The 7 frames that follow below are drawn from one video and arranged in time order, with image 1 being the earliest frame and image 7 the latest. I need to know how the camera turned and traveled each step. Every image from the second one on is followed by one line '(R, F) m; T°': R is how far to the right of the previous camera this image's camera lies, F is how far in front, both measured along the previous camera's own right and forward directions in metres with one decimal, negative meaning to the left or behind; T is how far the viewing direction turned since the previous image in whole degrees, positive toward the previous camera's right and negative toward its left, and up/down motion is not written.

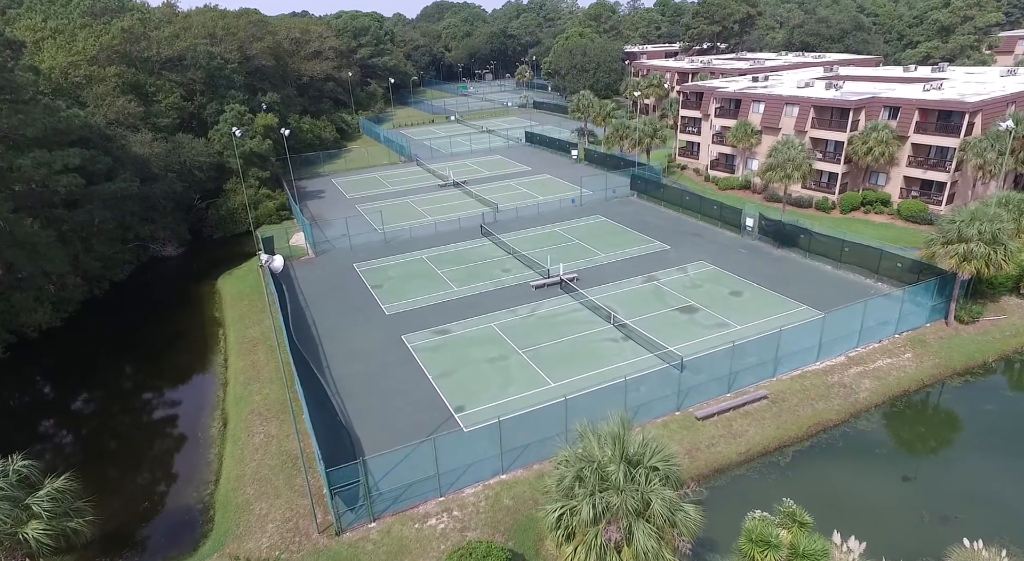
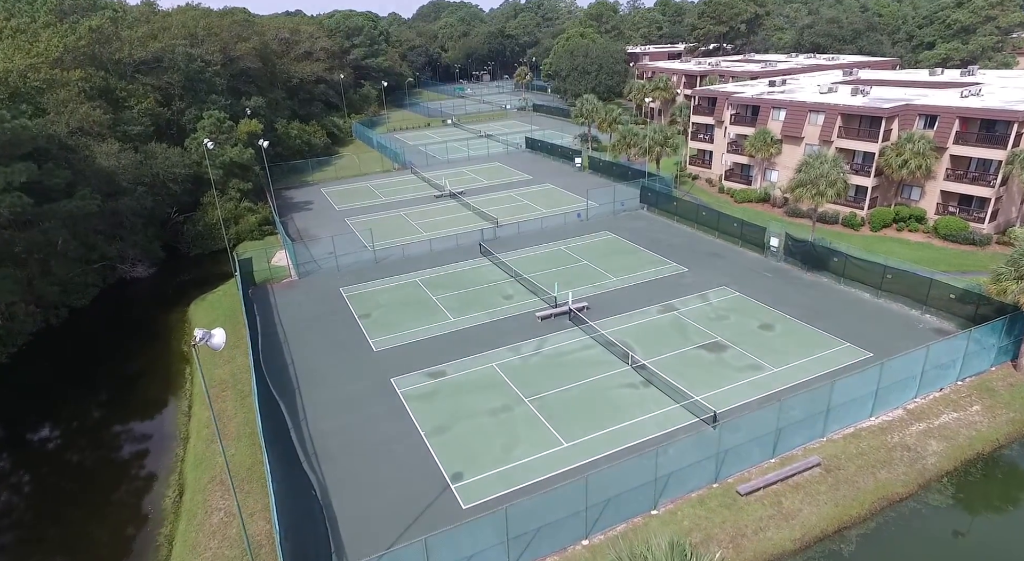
(-0.3, +3.5) m; 0°
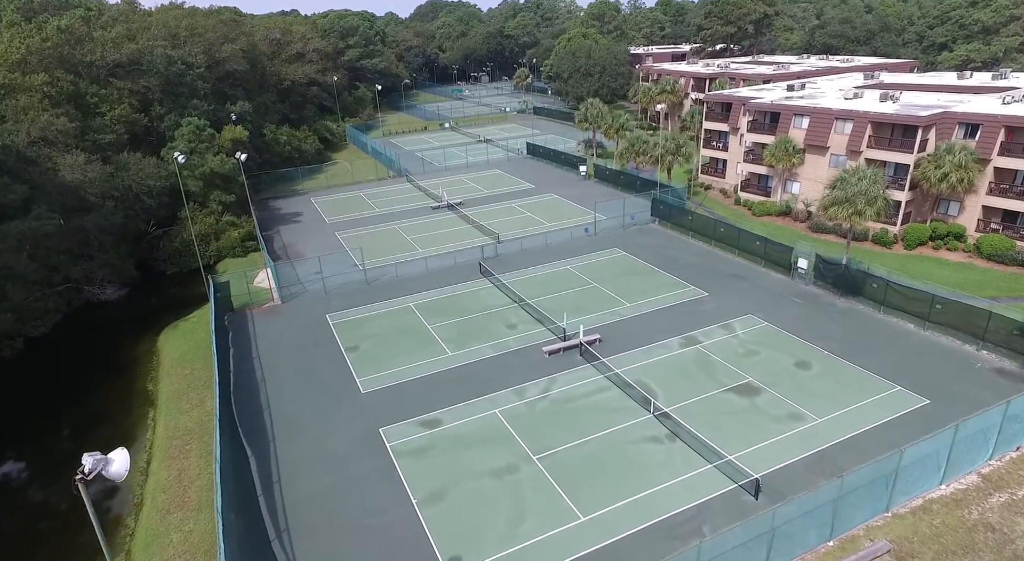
(-0.3, +3.2) m; 0°
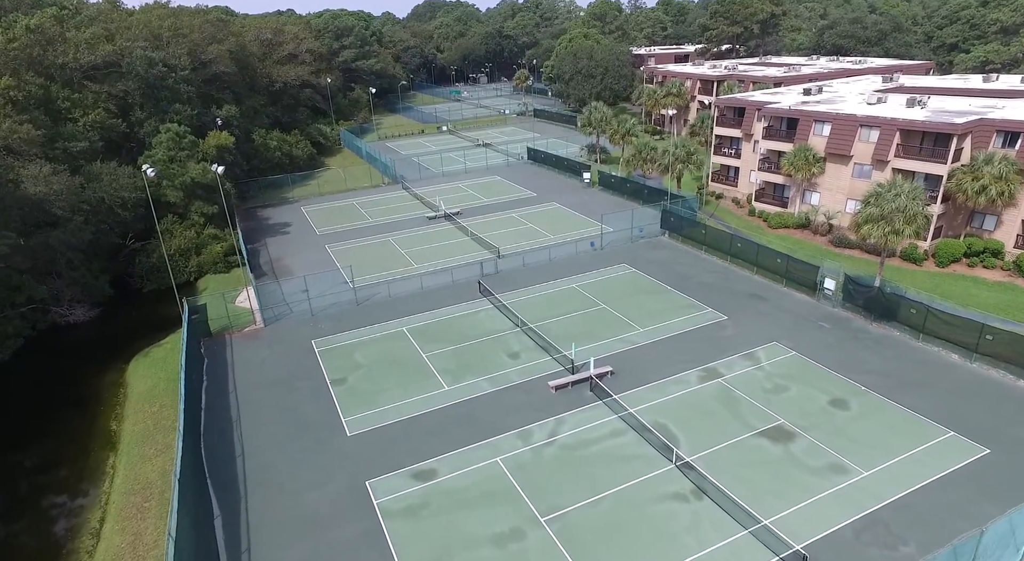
(-0.2, +2.6) m; 0°
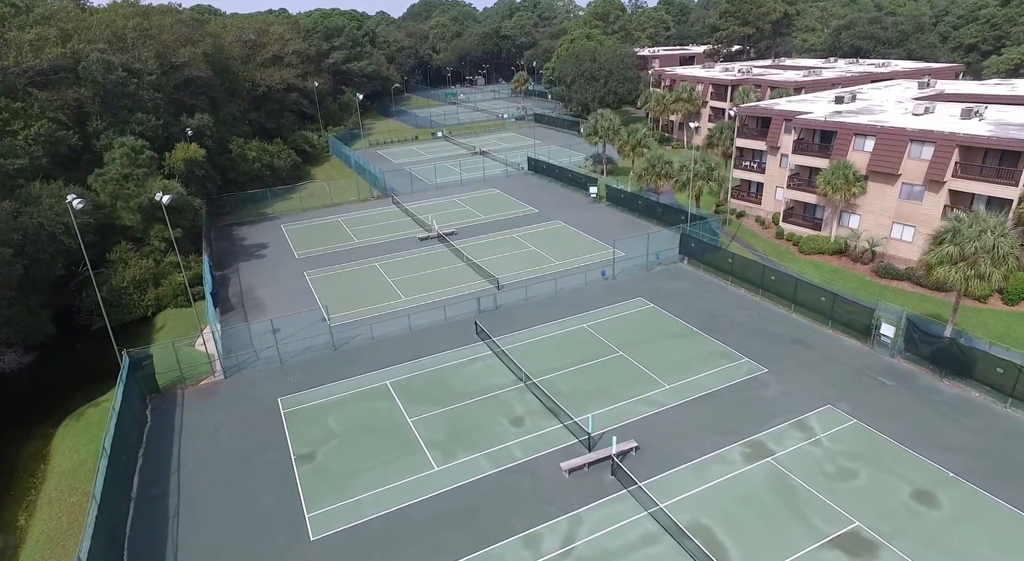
(-0.2, +4.5) m; 0°
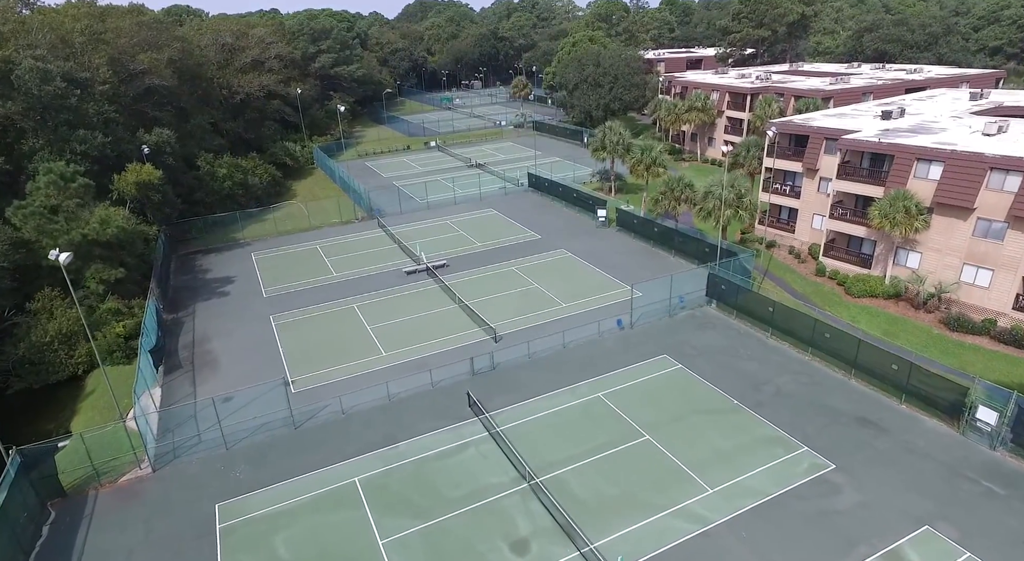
(-0.1, +5.3) m; 0°
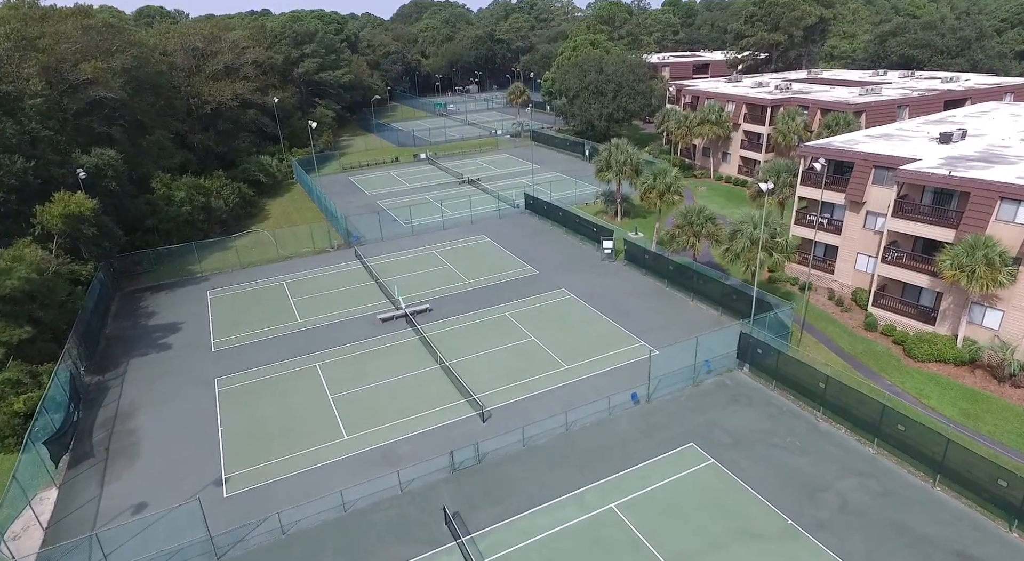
(+0.3, +5.4) m; 0°
